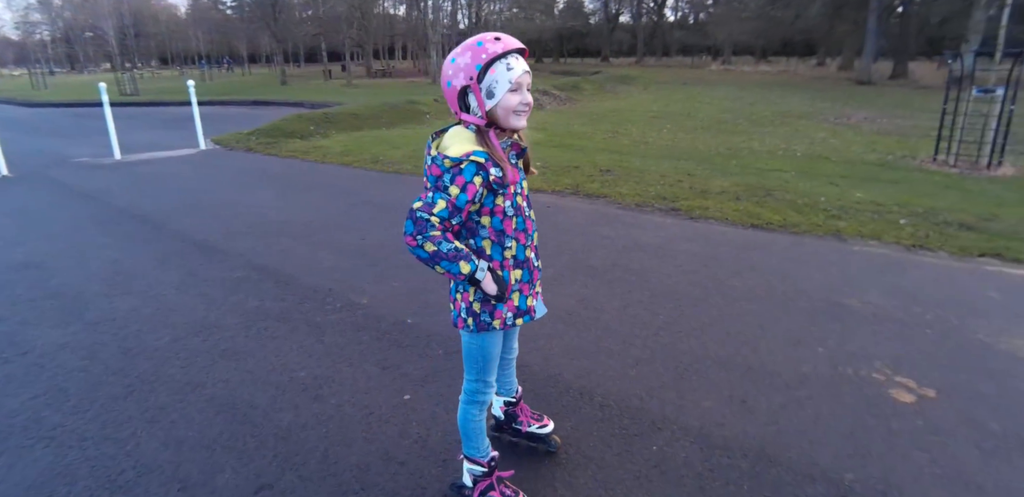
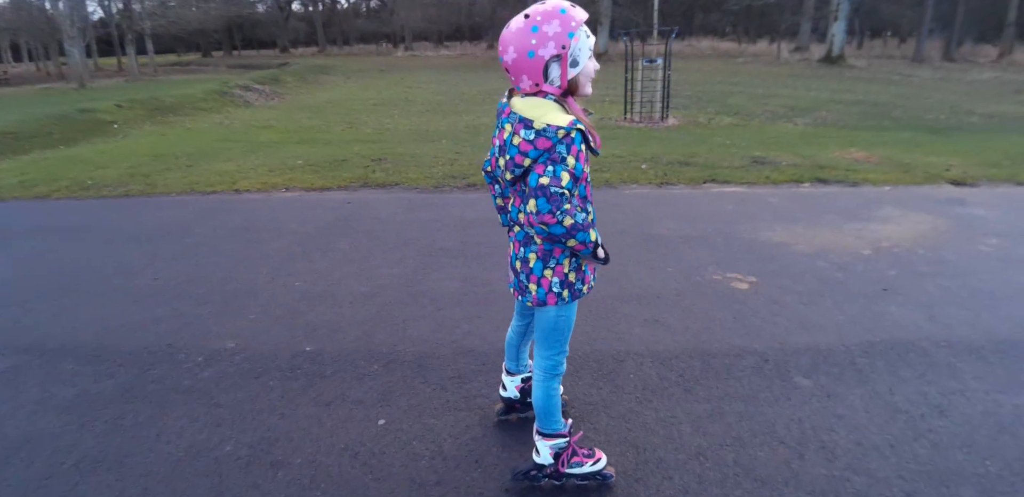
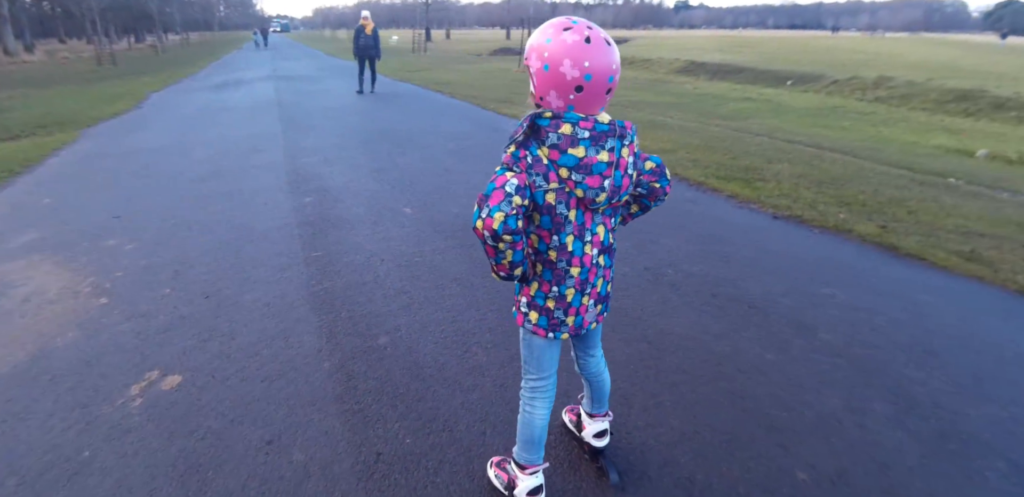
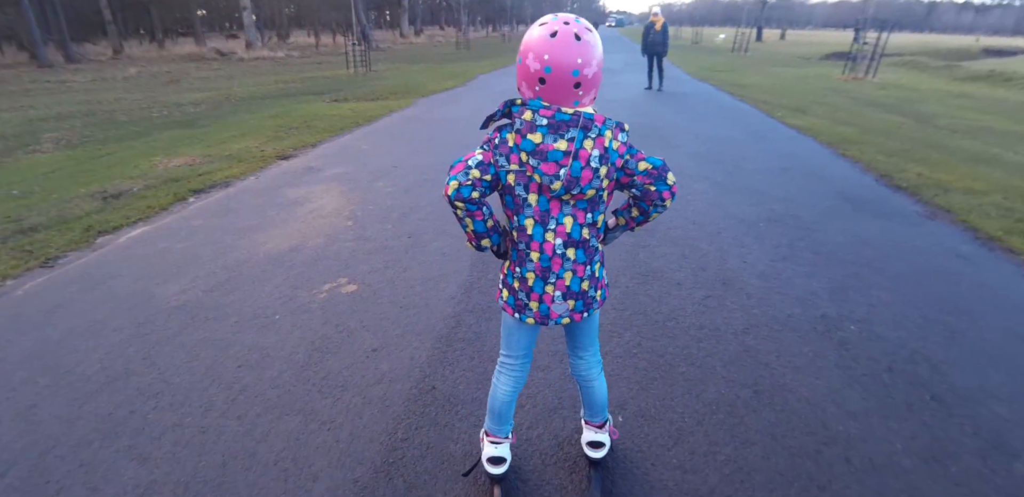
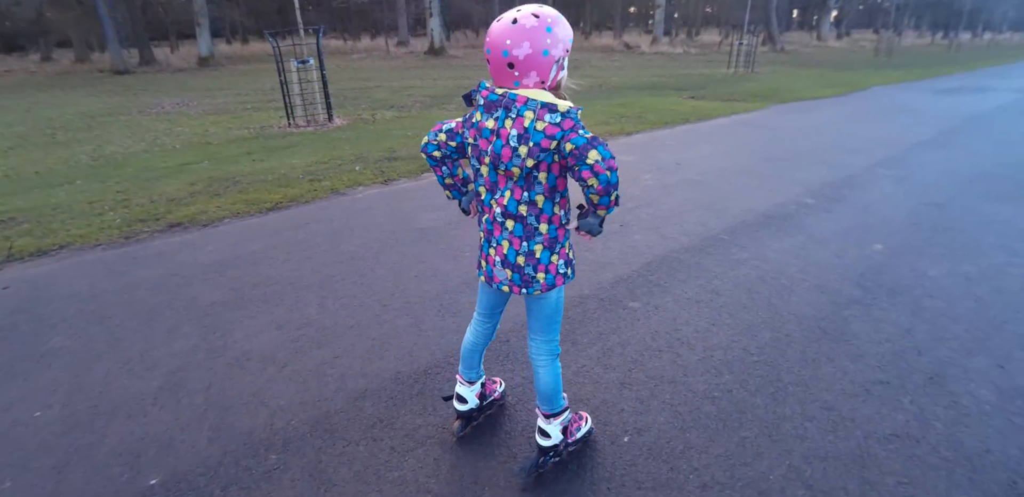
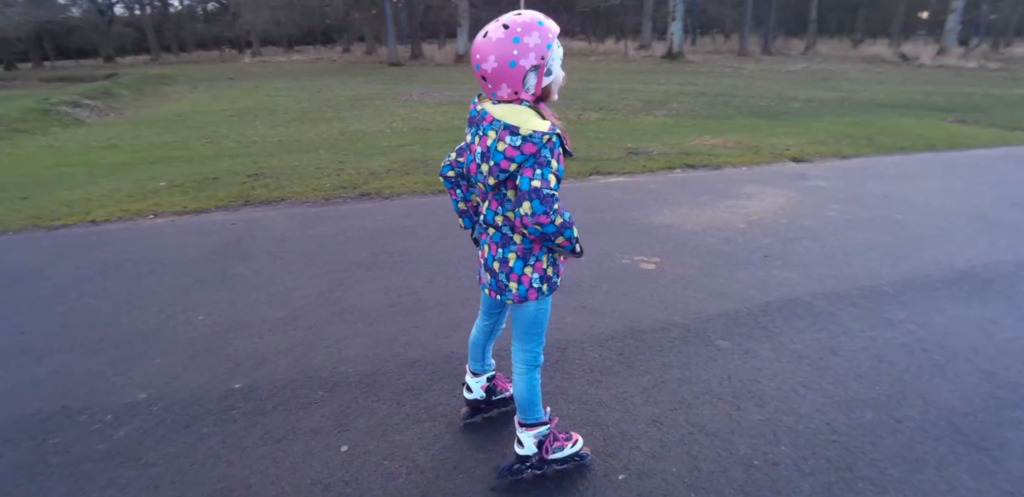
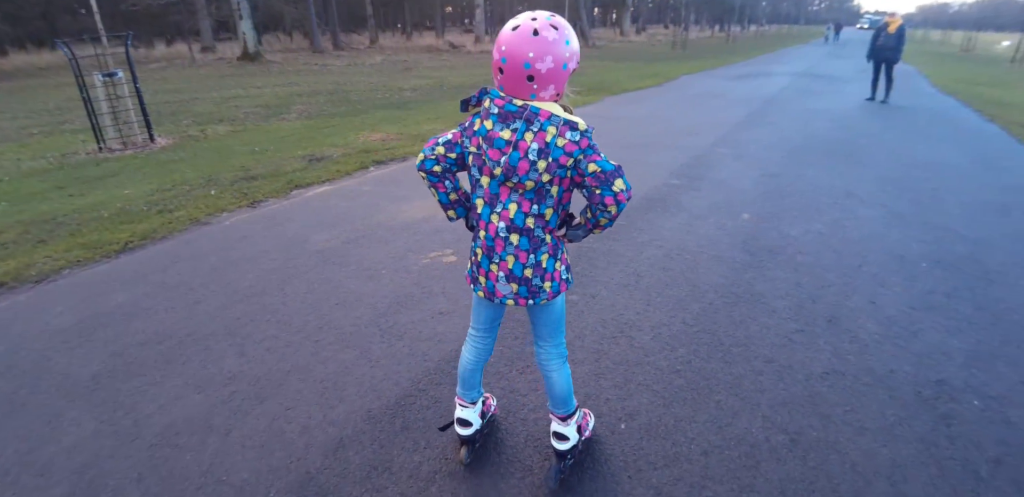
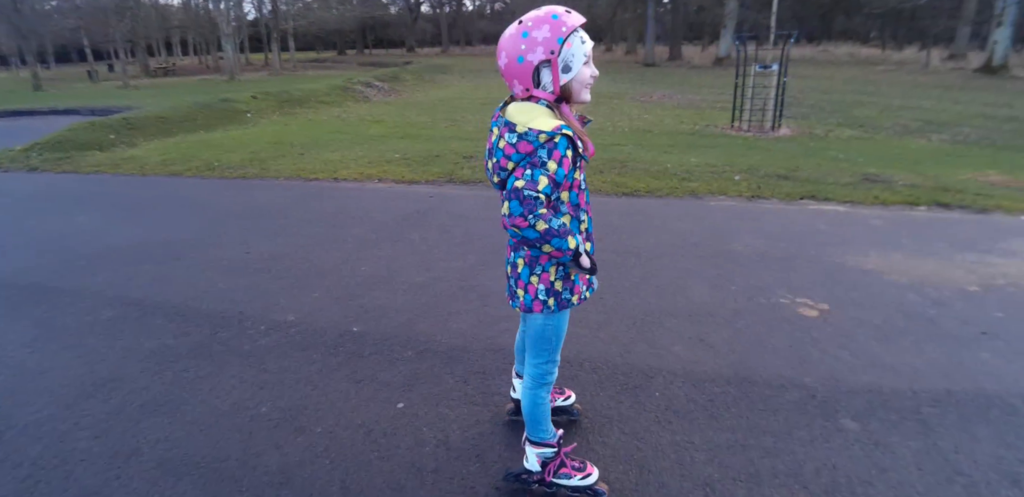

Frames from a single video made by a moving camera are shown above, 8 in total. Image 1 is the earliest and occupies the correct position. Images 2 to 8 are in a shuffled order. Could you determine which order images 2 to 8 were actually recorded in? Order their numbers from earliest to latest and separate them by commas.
8, 2, 6, 5, 7, 4, 3
